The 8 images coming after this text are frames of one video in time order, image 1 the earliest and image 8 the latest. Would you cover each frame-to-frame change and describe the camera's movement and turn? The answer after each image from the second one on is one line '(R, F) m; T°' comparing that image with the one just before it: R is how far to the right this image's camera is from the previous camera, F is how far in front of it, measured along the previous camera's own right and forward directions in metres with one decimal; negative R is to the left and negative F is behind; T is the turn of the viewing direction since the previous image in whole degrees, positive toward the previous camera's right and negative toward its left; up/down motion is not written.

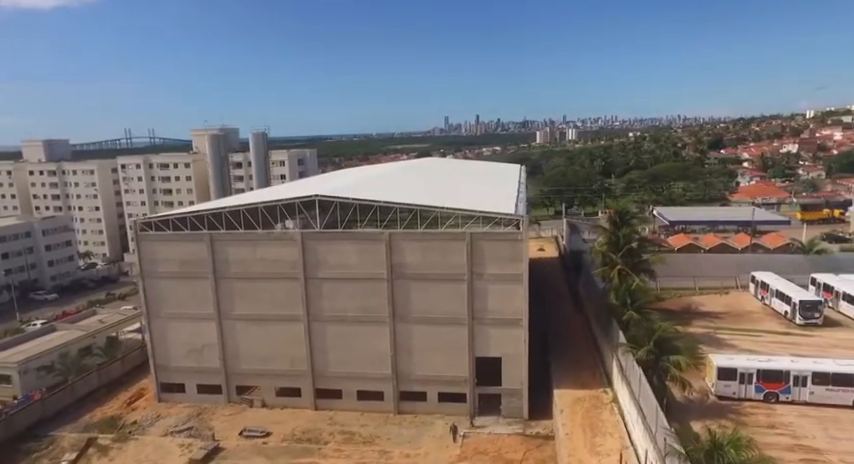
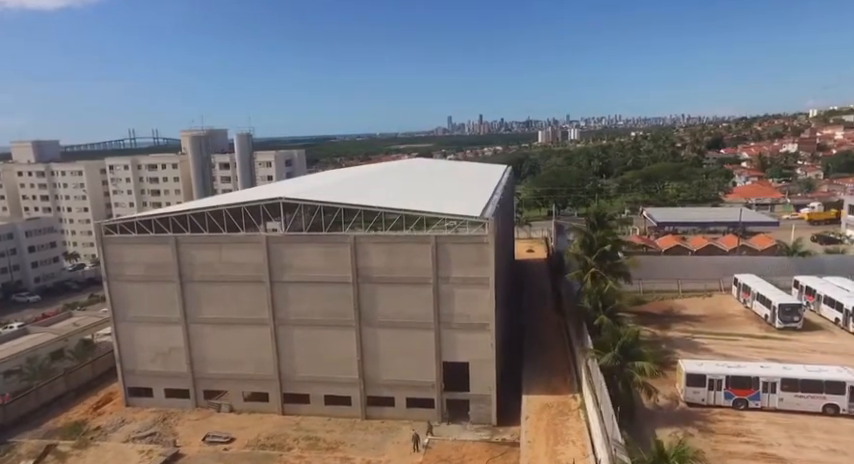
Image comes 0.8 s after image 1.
(+1.8, +0.5) m; 0°
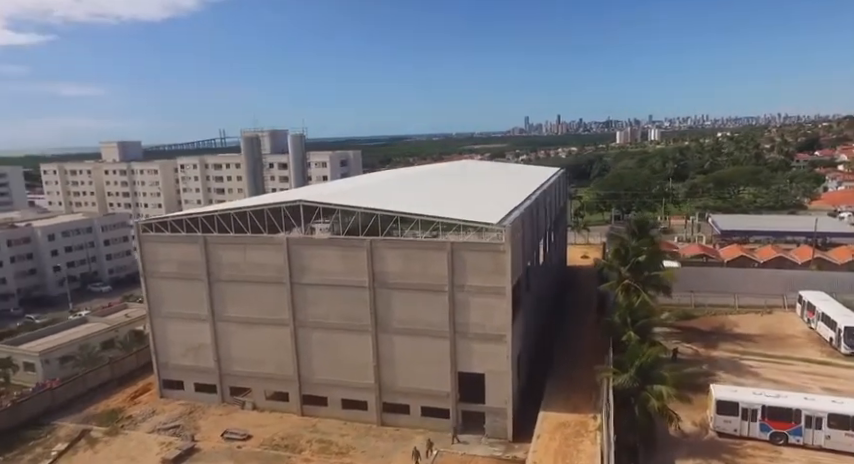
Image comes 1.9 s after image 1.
(+2.6, +0.8) m; -7°
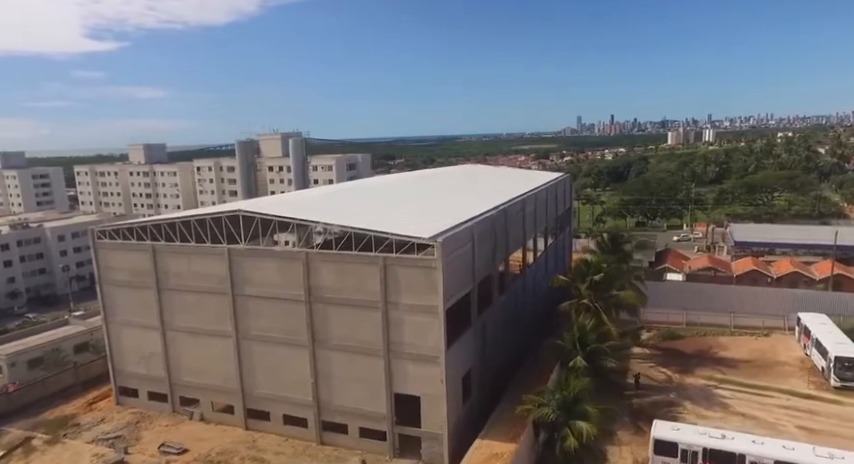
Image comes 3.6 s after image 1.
(+5.0, +1.6) m; -5°
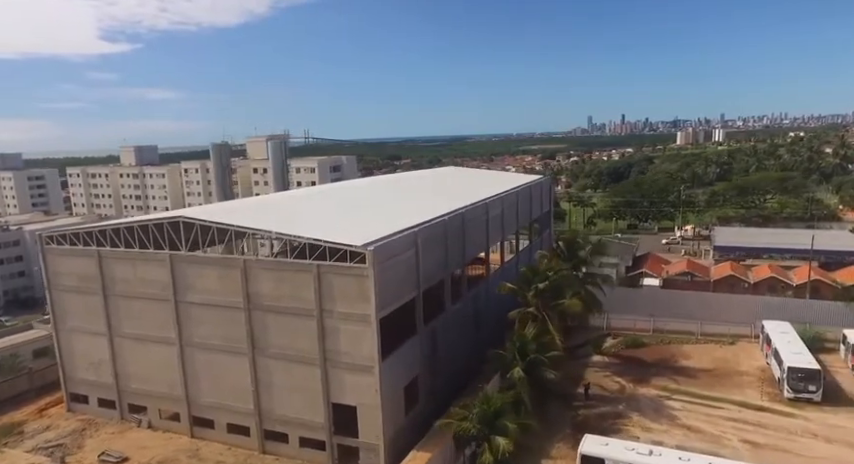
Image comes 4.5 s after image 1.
(+3.1, +0.6) m; -1°
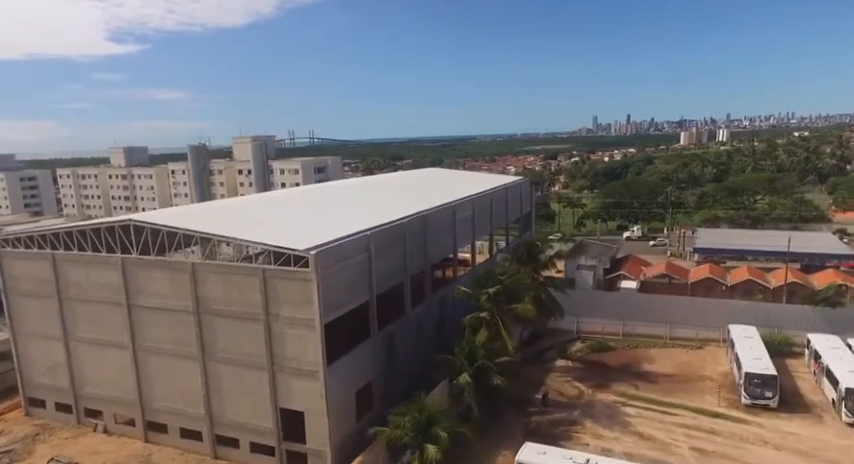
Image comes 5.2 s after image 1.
(+2.4, +0.3) m; -1°
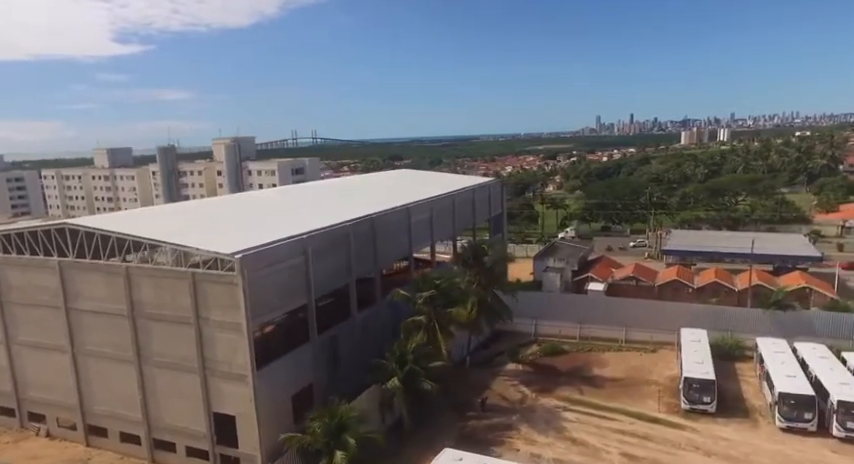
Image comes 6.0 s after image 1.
(+3.0, +0.2) m; -1°
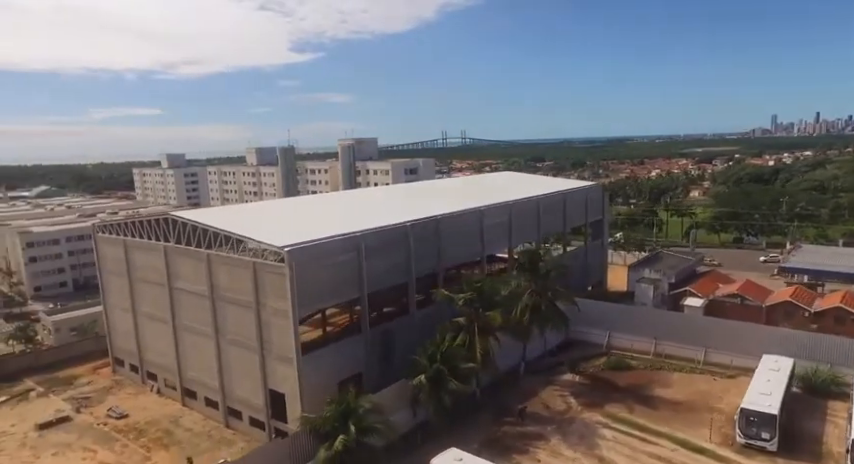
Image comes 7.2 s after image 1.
(+4.6, -0.1) m; -14°
